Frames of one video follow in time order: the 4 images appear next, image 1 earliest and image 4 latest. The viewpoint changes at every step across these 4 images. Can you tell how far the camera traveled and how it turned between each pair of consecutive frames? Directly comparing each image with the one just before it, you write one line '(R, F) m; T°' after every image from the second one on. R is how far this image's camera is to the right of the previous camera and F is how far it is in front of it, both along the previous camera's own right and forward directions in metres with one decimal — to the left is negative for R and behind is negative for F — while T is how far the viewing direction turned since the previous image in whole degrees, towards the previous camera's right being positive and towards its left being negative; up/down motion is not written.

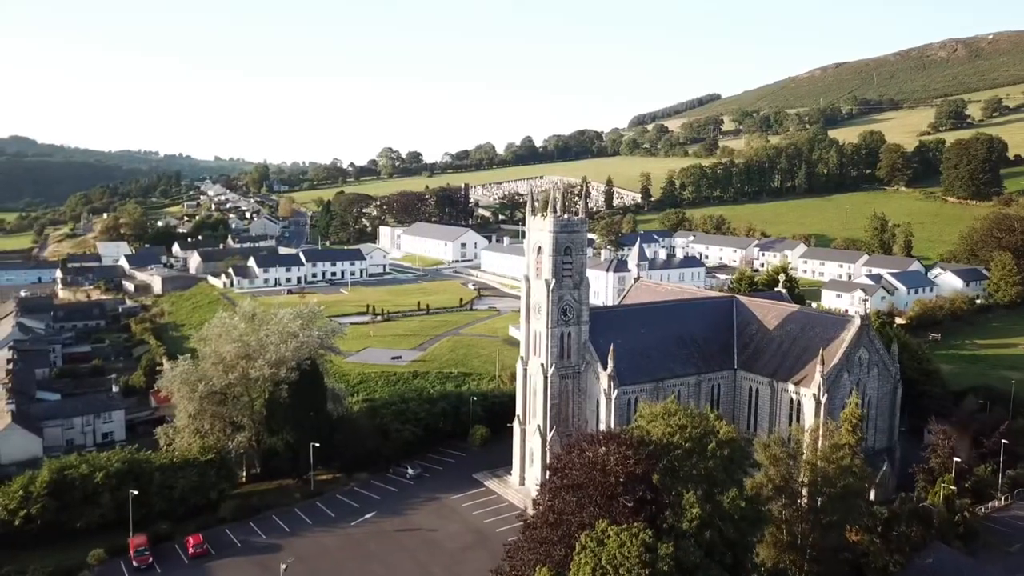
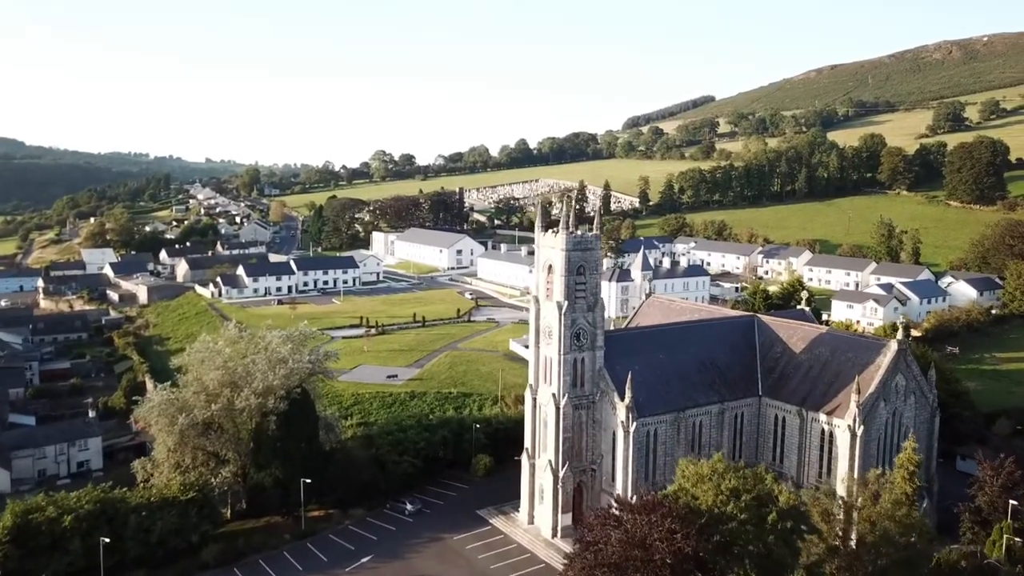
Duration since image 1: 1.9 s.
(-0.8, +3.6) m; +1°
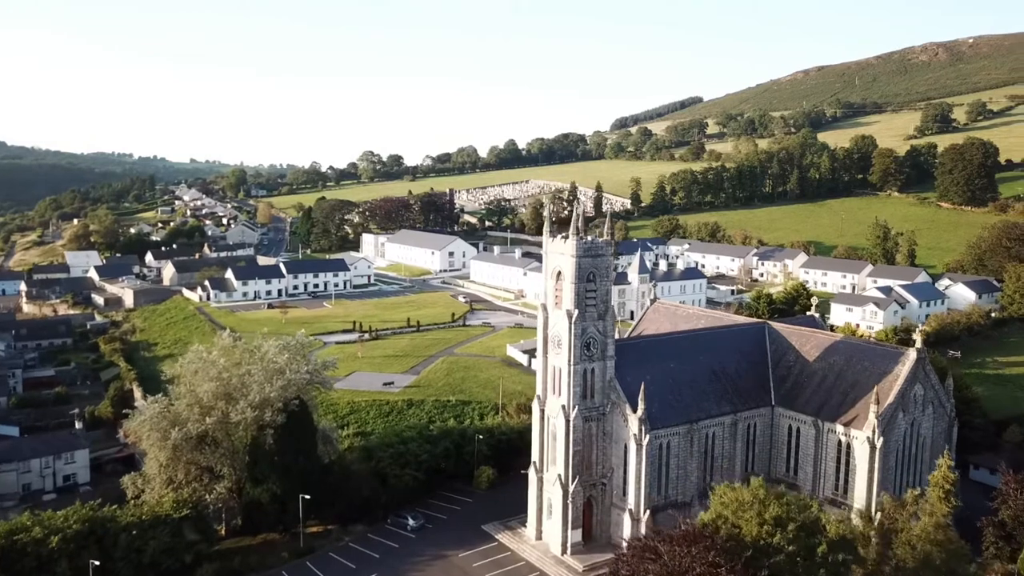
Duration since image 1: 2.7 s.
(-1.0, +1.5) m; +1°
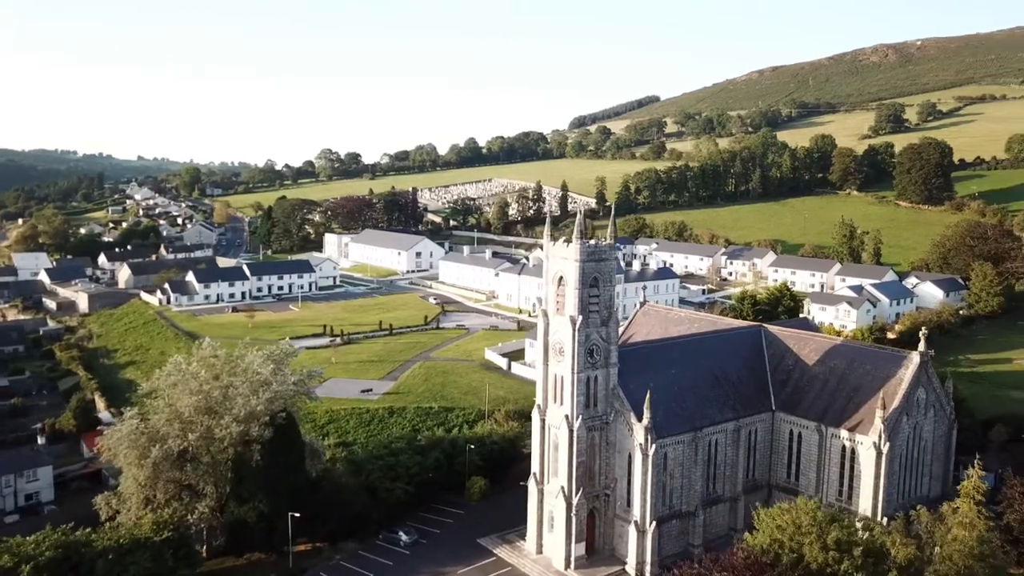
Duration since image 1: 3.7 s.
(-2.1, +1.6) m; +3°
